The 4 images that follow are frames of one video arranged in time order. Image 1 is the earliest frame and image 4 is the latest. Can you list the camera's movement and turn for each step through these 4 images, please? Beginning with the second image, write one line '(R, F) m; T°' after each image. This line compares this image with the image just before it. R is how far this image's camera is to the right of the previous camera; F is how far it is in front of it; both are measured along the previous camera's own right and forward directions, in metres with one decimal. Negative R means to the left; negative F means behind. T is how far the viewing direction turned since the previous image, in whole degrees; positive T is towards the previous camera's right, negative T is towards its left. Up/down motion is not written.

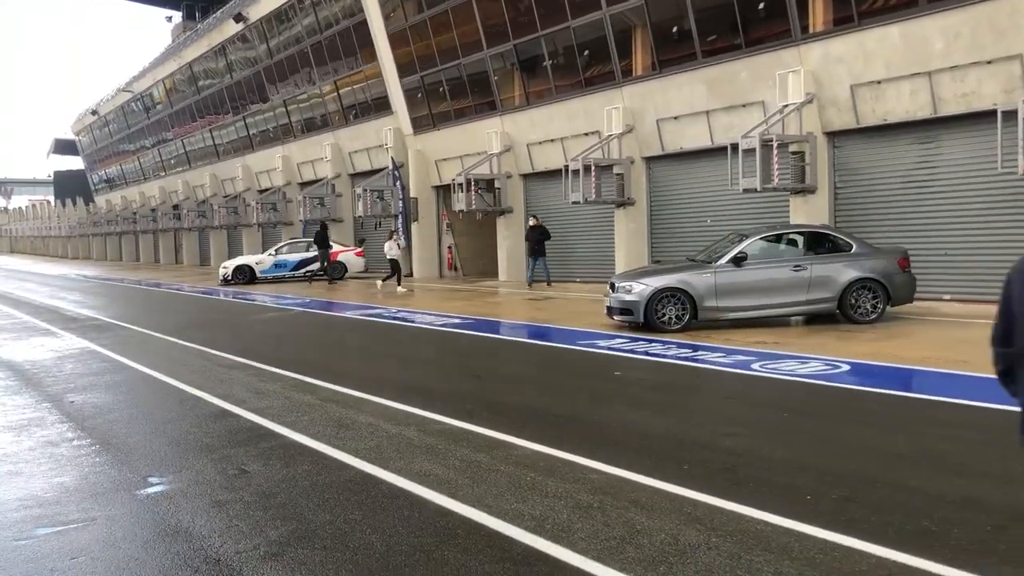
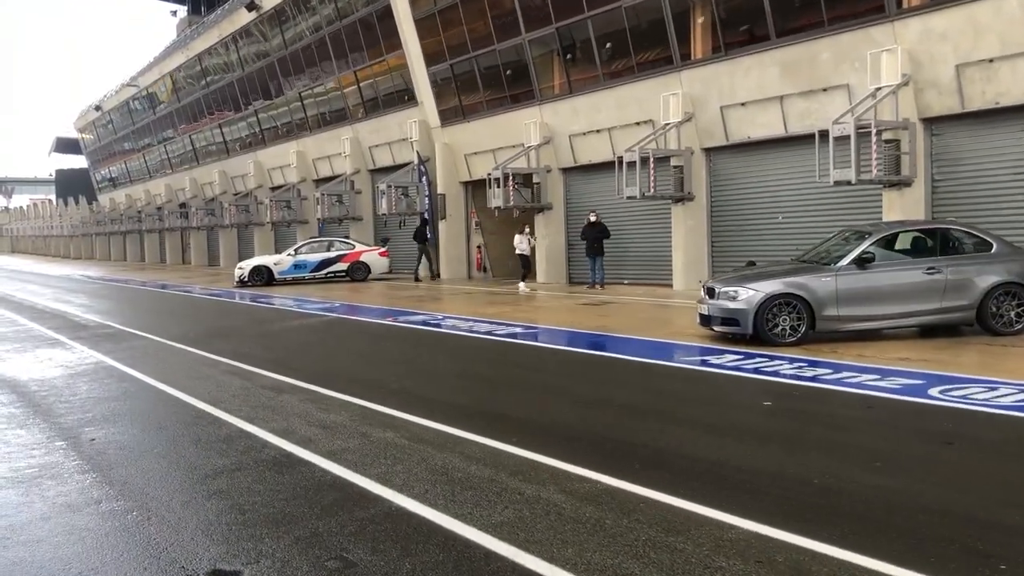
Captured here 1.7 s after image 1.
(-1.6, +1.7) m; 0°
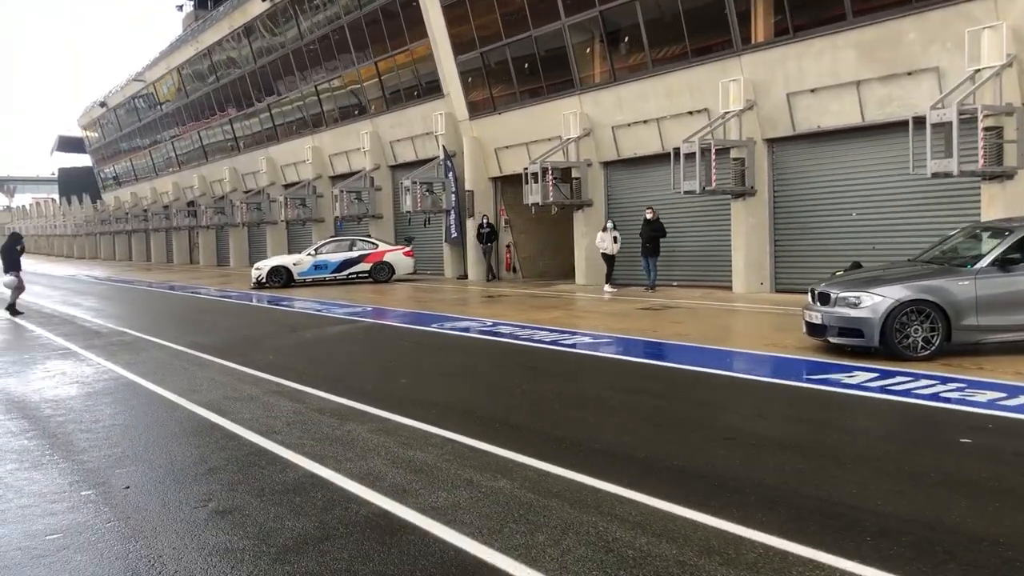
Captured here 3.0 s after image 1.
(-1.4, +1.4) m; 0°
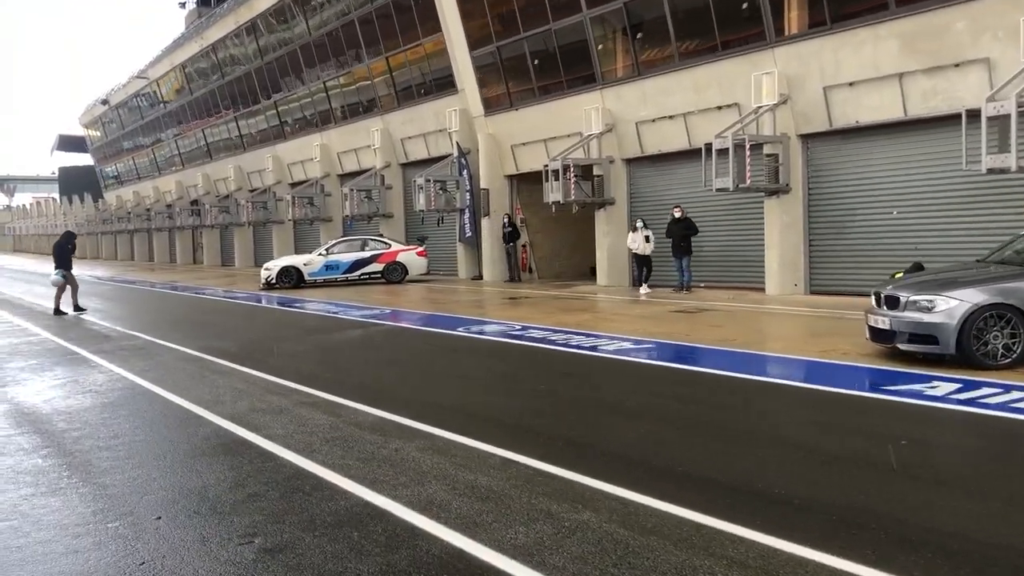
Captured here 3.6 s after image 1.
(-0.7, +0.7) m; 0°
